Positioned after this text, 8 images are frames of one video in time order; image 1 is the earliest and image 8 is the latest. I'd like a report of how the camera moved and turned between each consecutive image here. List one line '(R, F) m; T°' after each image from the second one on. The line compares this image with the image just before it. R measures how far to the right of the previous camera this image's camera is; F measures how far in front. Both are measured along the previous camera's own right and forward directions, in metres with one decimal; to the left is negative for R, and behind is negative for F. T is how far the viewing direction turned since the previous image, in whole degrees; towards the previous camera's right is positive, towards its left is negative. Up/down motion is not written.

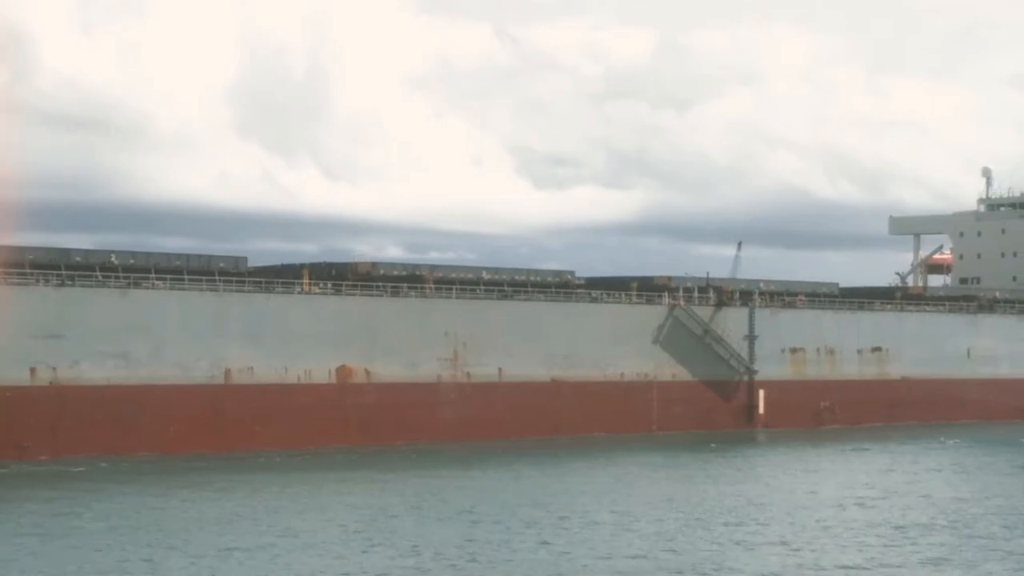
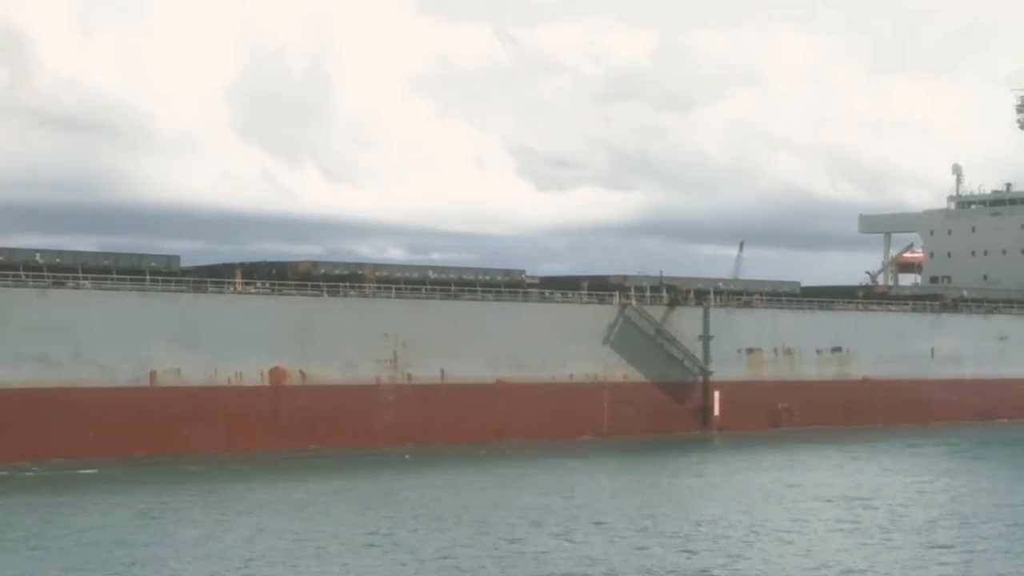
(+0.9, +0.5) m; 0°
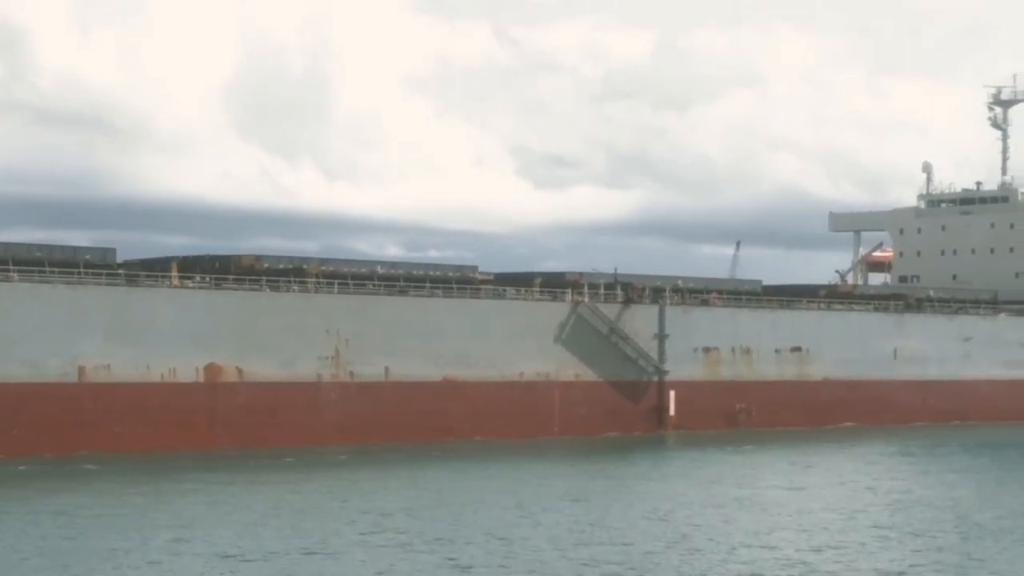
(+0.8, +0.4) m; 0°
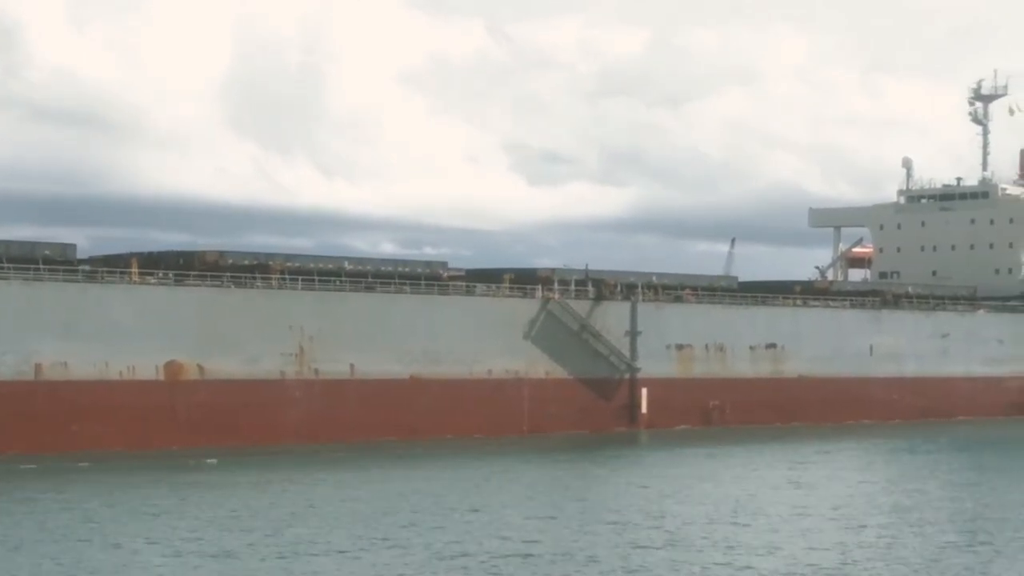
(+0.4, +0.2) m; 0°
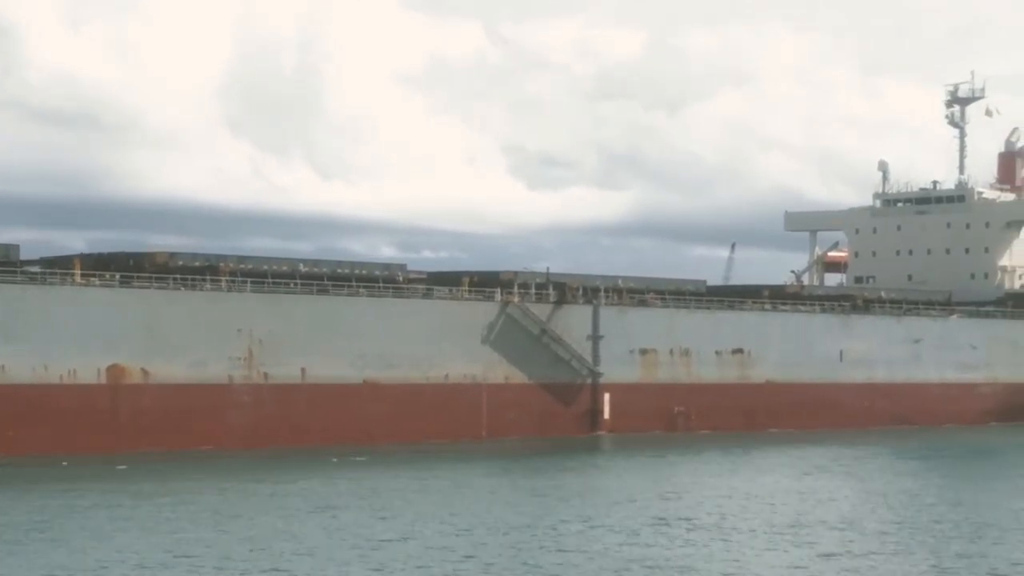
(+0.6, +0.4) m; 0°
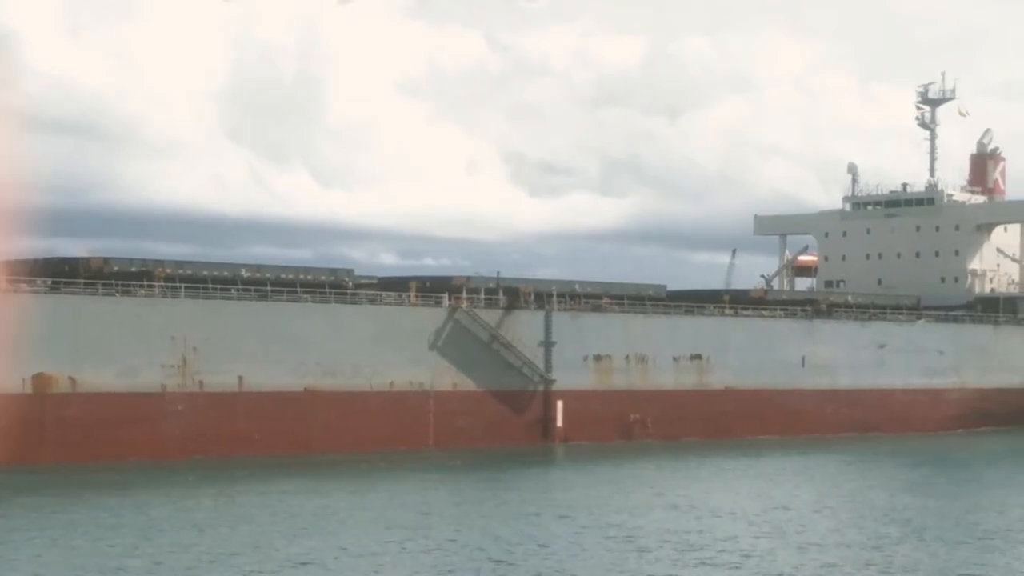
(+0.8, +0.5) m; 0°
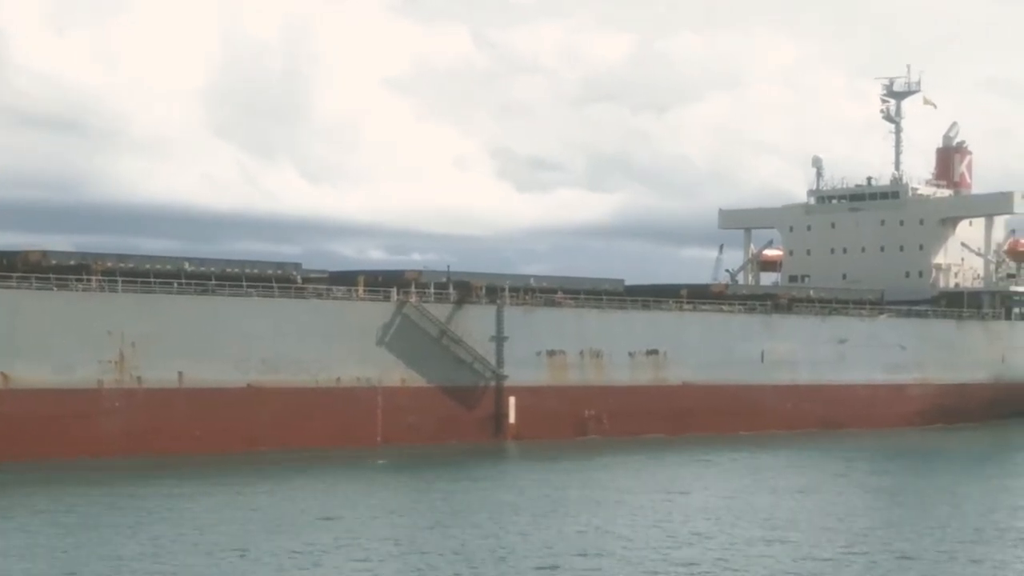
(+0.6, +0.3) m; +1°
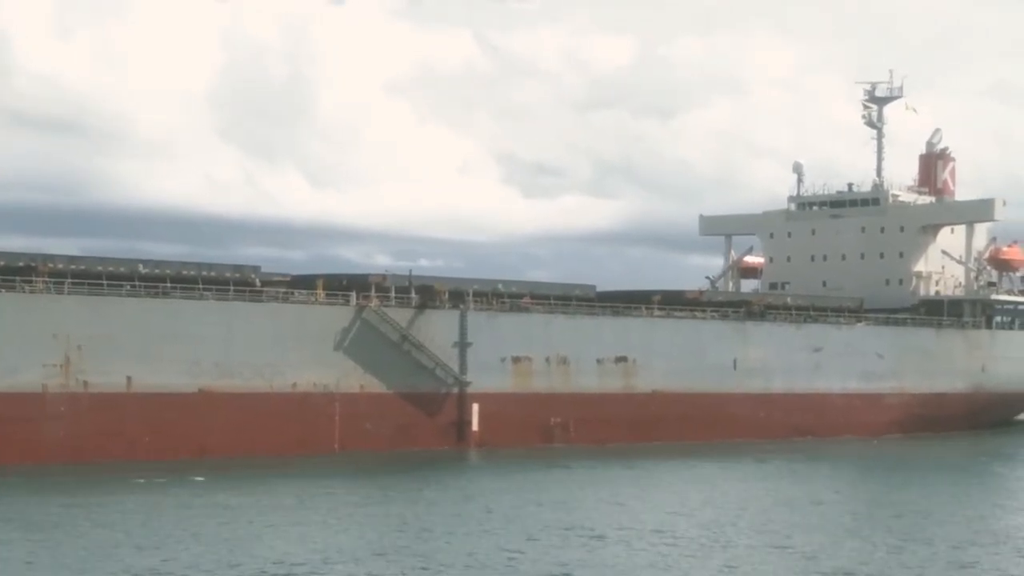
(+0.6, +0.4) m; 0°
